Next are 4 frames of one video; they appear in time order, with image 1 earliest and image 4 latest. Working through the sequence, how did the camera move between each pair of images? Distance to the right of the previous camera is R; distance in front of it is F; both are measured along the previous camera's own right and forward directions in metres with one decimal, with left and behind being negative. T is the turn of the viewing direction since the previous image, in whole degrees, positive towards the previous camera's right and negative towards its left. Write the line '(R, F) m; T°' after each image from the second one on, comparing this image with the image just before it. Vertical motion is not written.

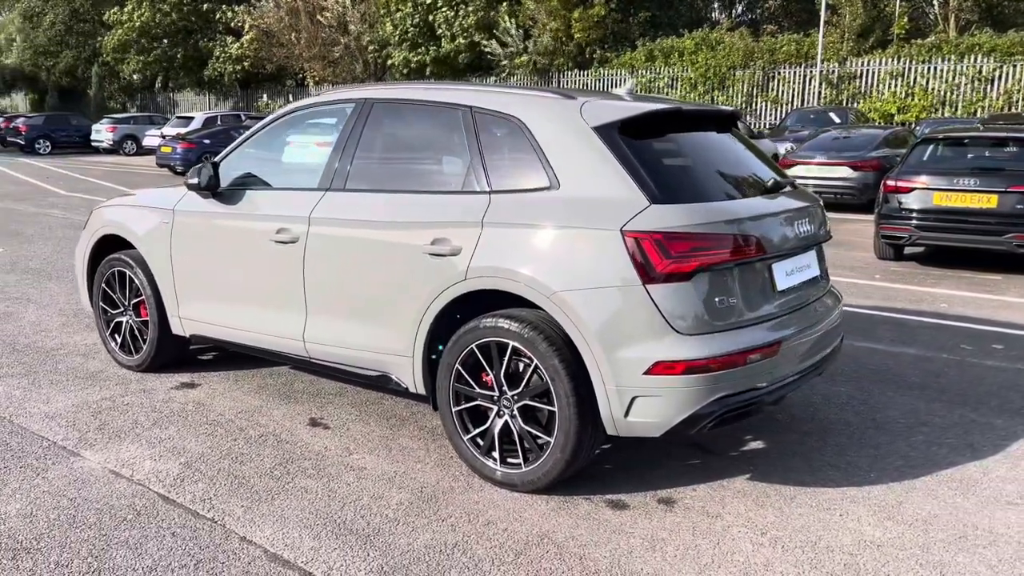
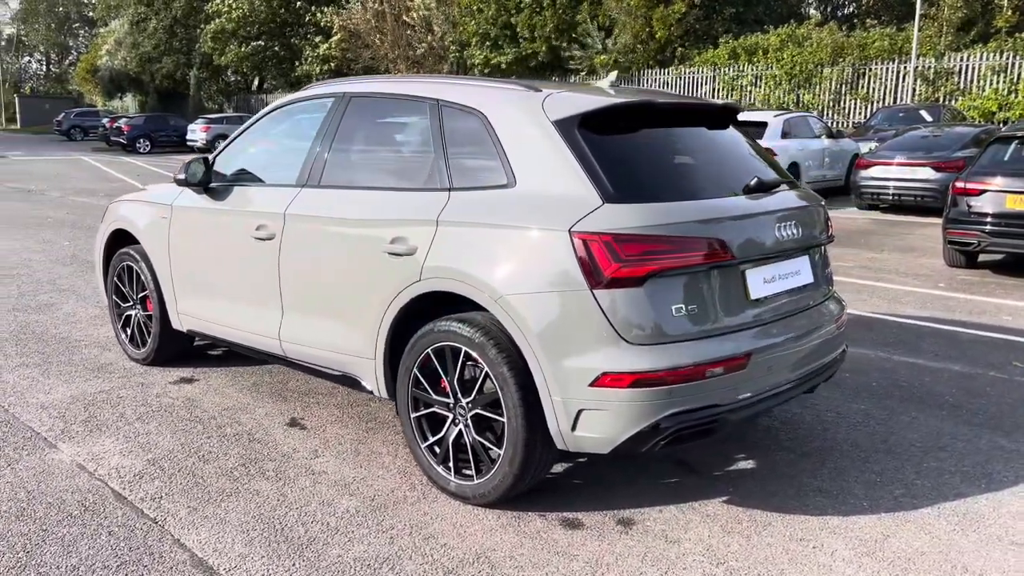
(+0.6, +0.2) m; -6°
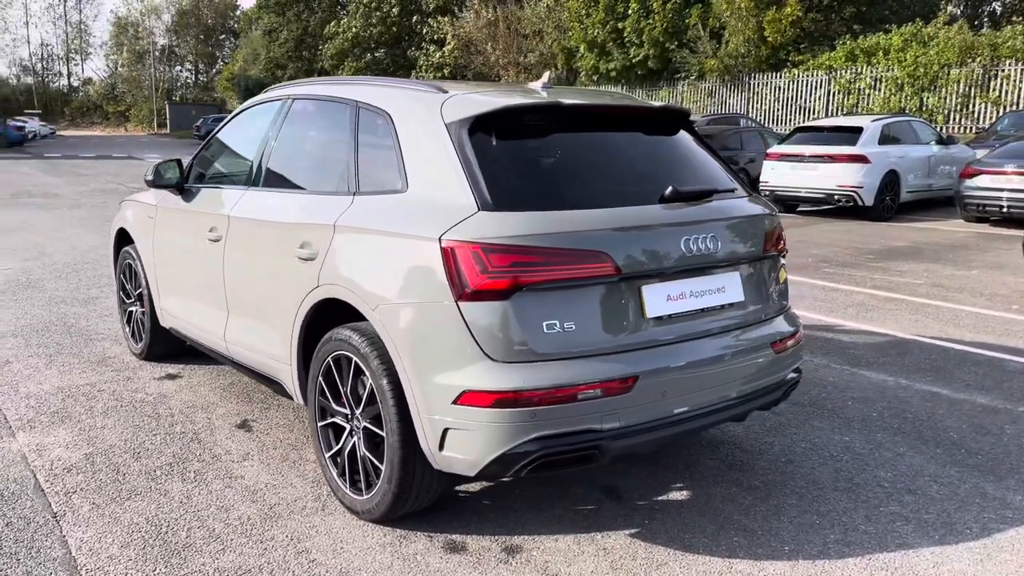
(+0.9, +0.2) m; -8°
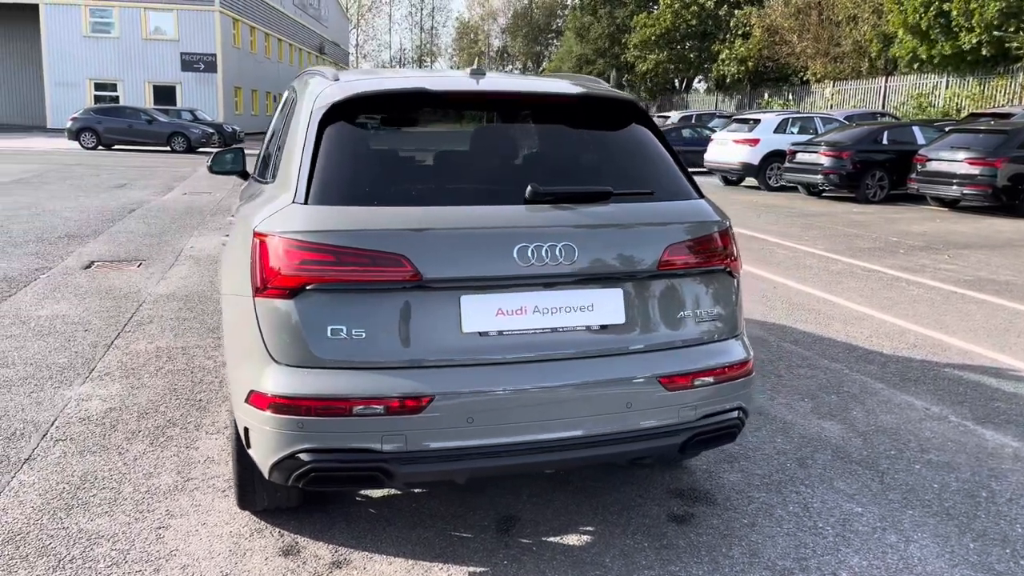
(+1.6, +0.6) m; -21°
